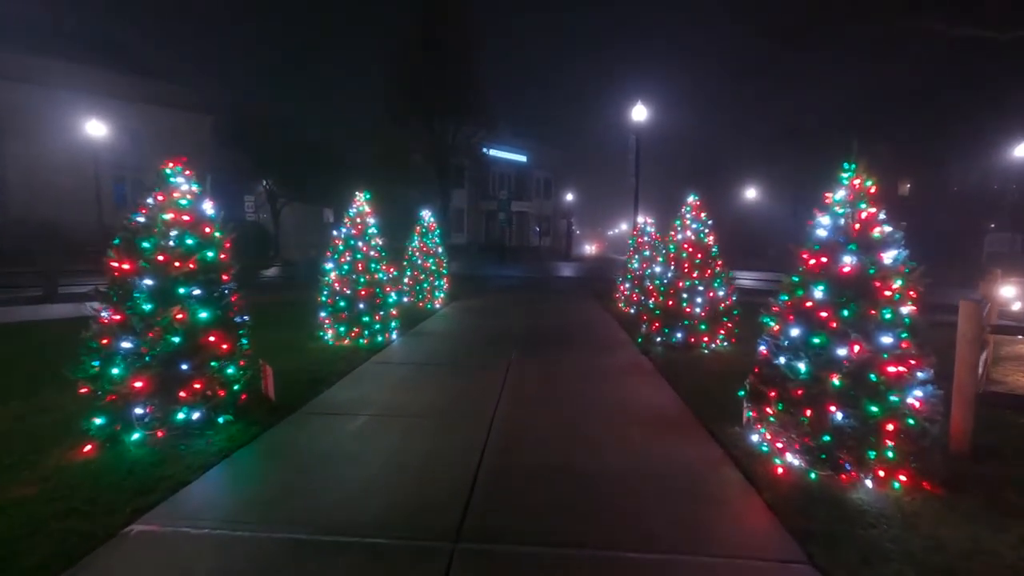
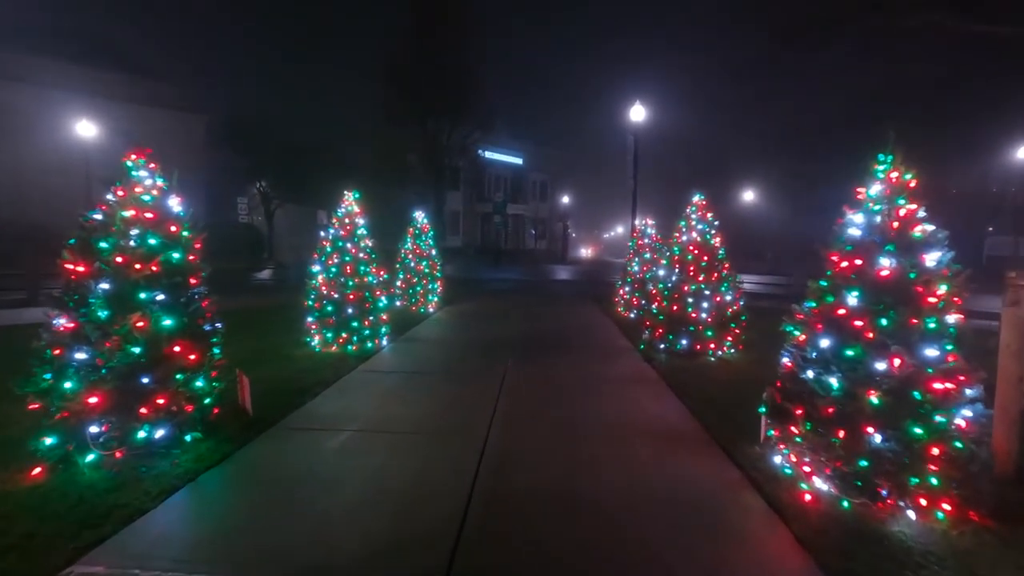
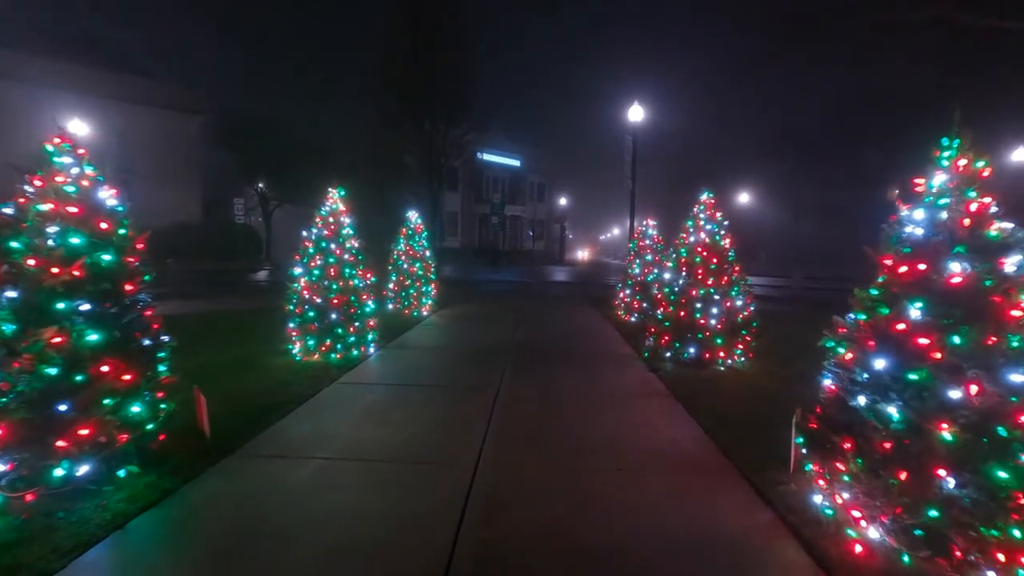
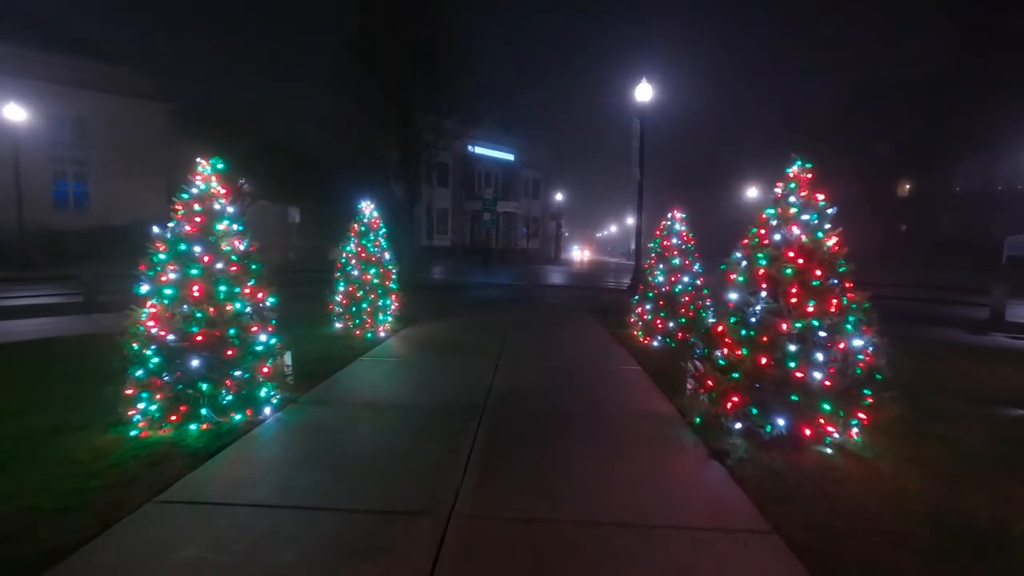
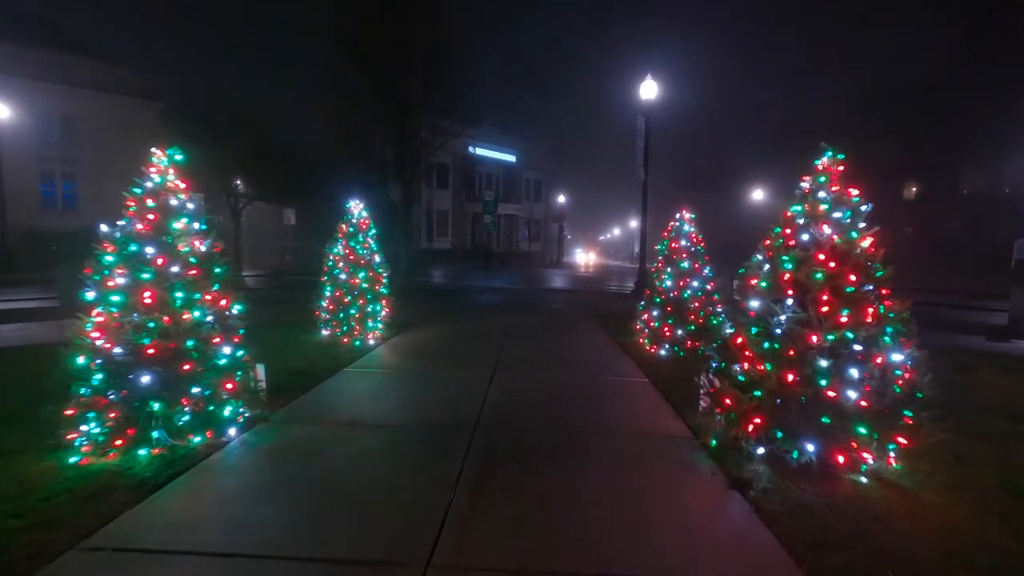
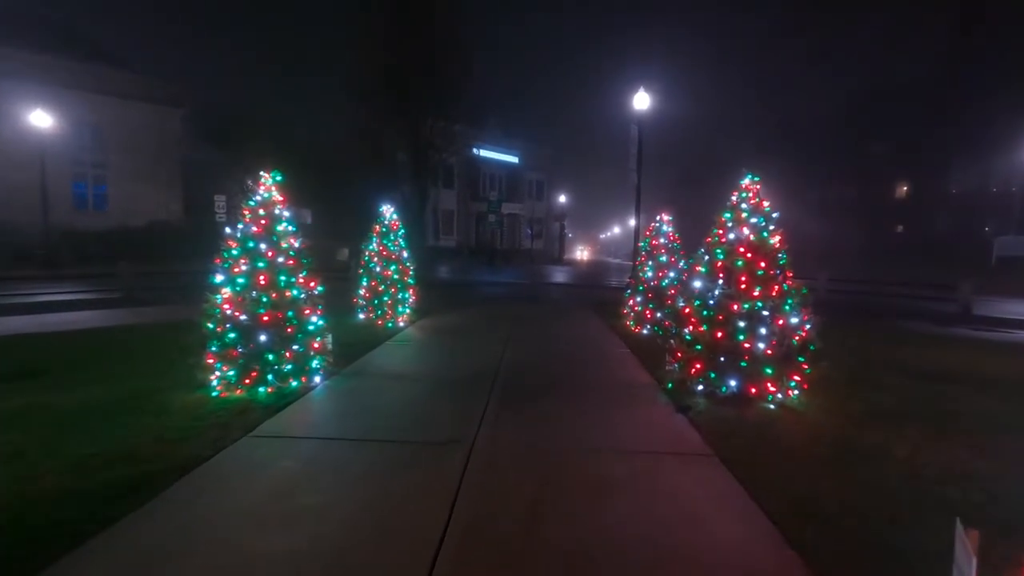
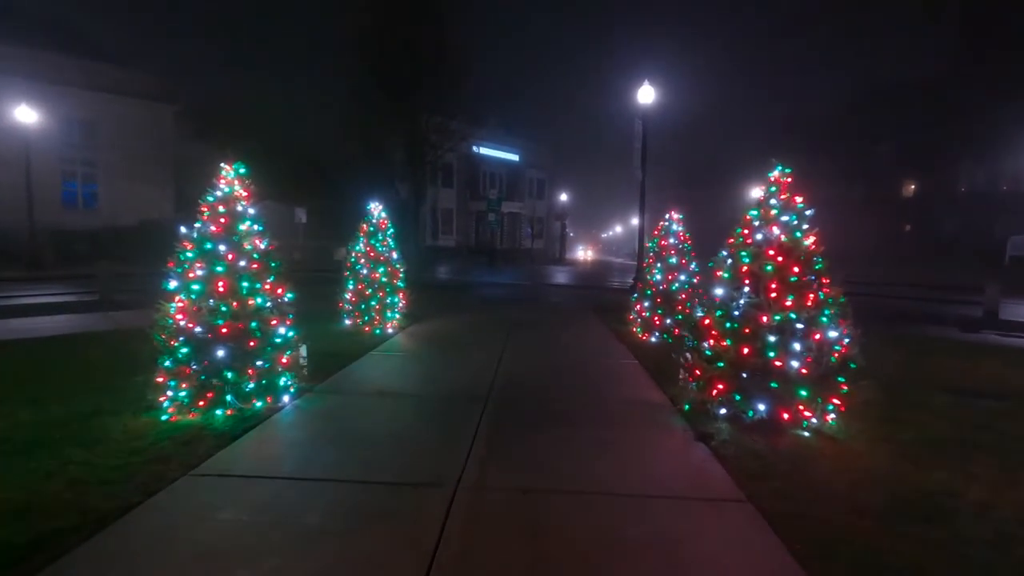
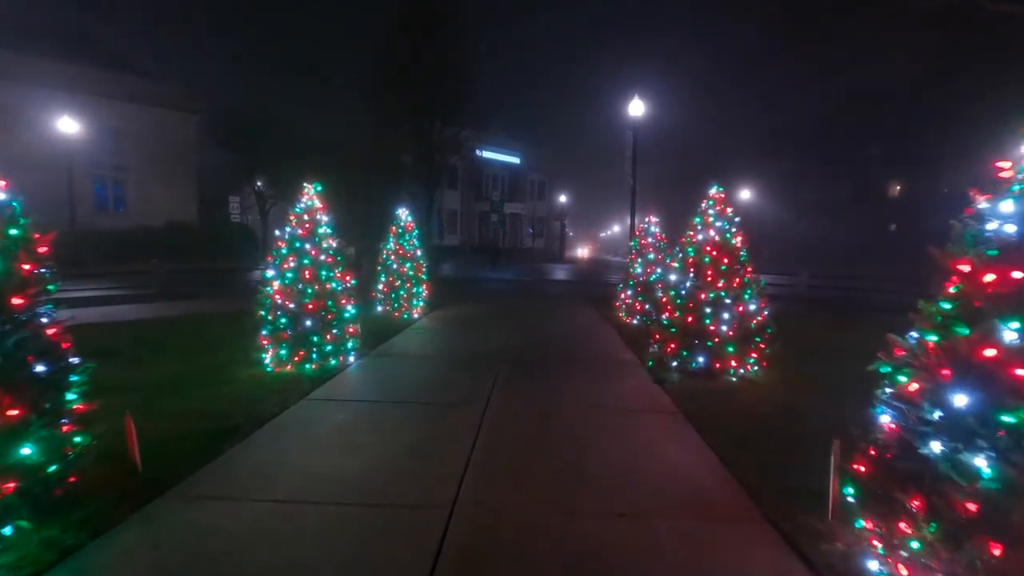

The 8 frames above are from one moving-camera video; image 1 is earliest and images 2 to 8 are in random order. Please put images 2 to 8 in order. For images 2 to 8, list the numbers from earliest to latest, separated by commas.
2, 3, 8, 6, 7, 4, 5
